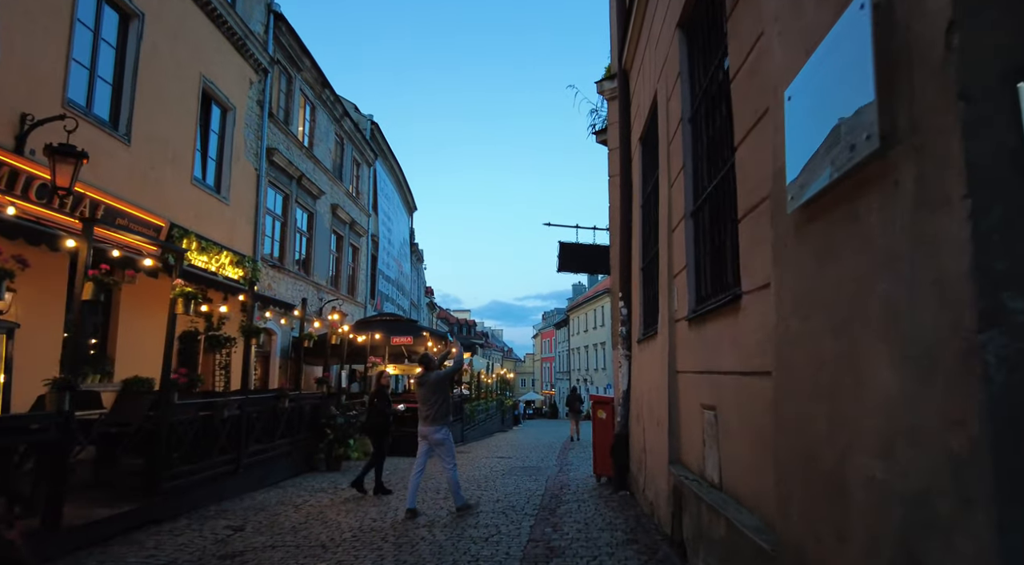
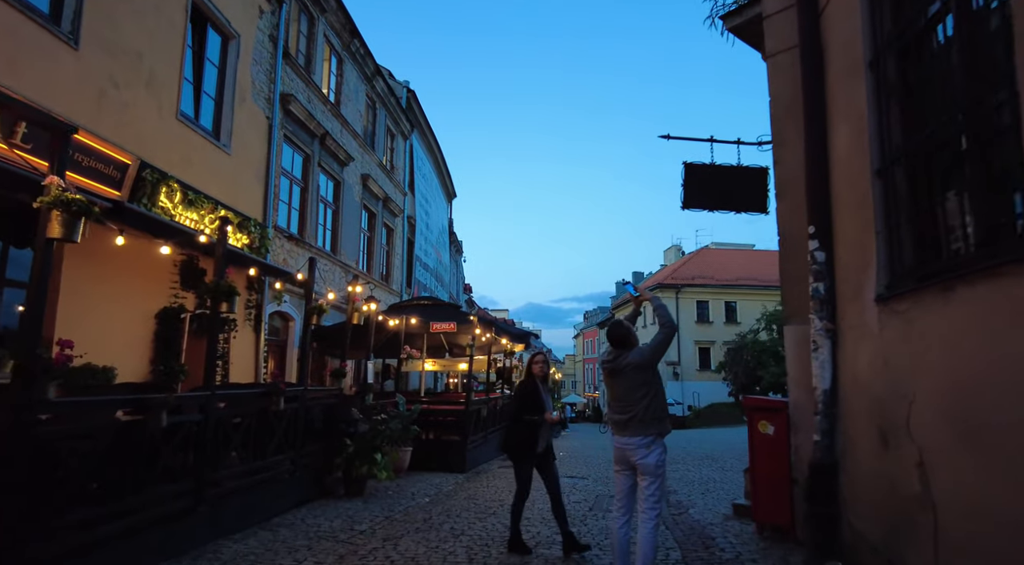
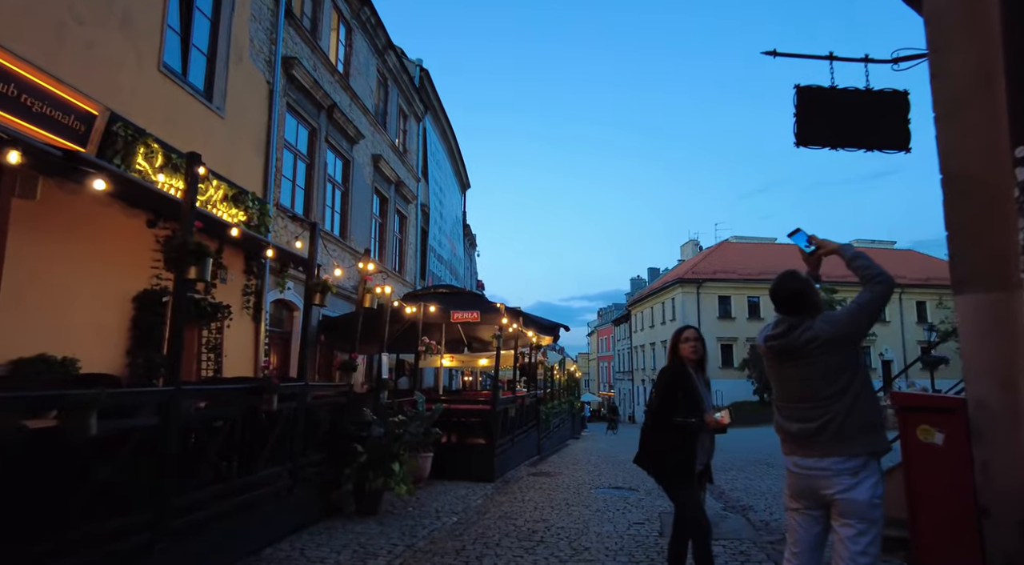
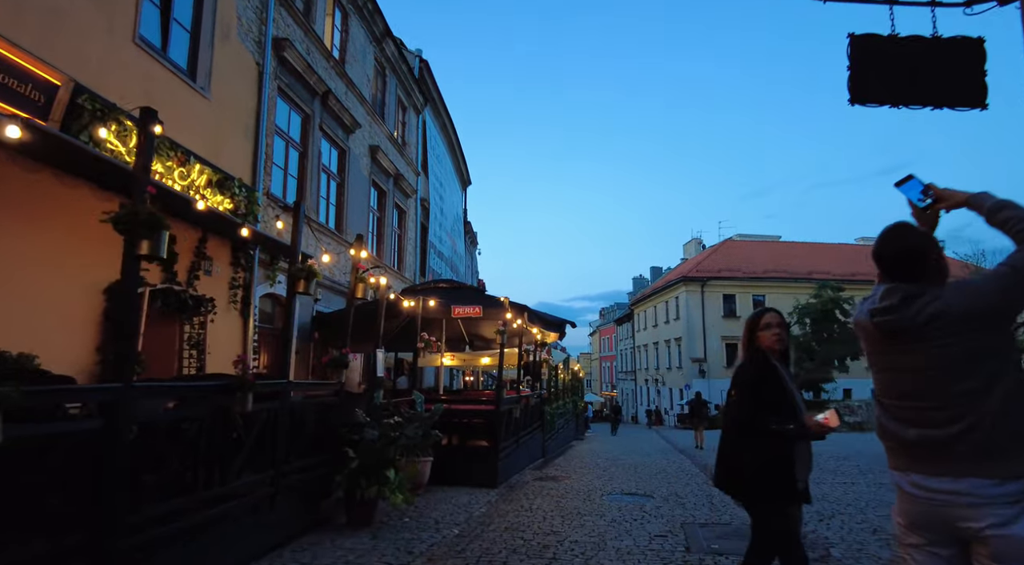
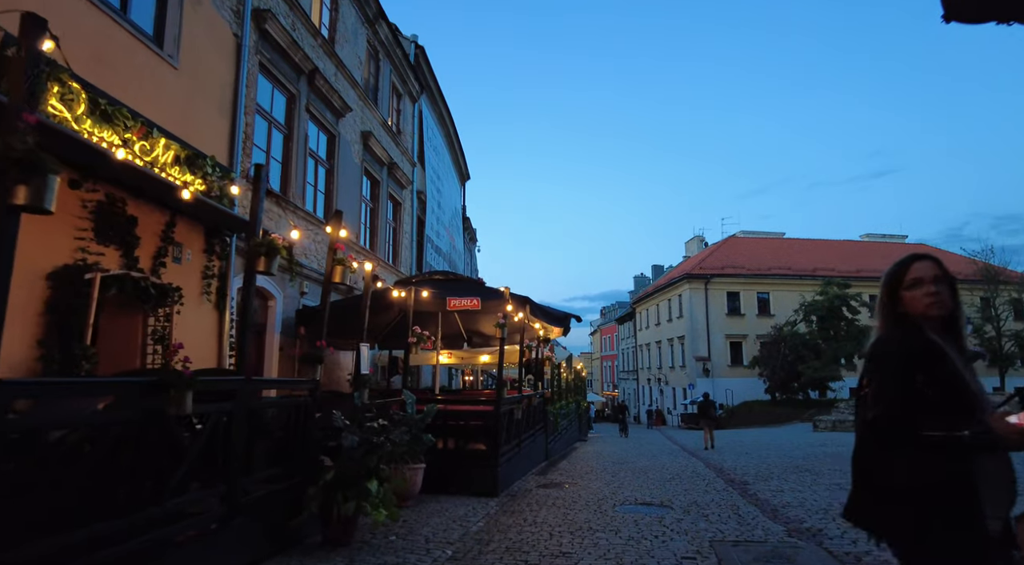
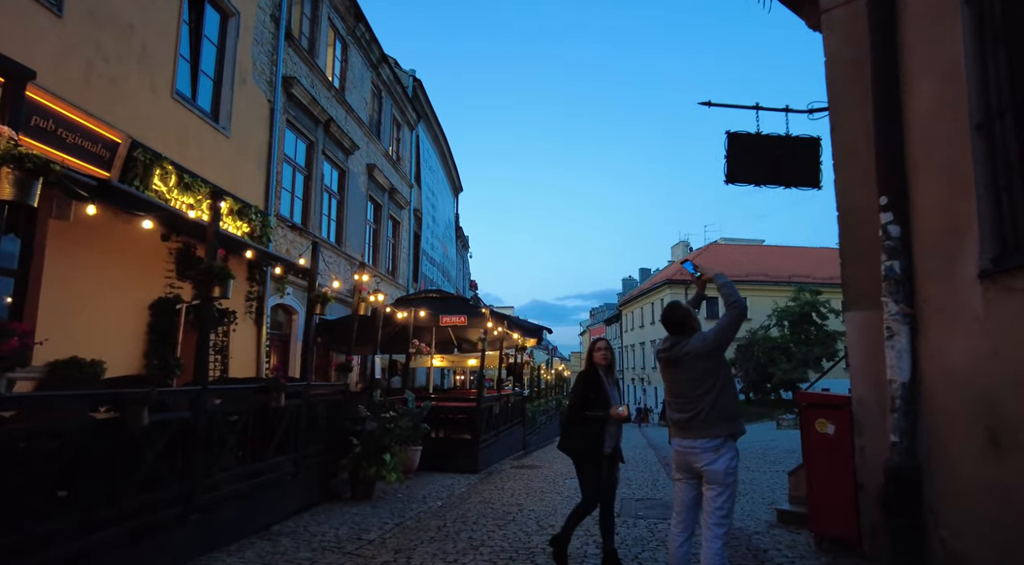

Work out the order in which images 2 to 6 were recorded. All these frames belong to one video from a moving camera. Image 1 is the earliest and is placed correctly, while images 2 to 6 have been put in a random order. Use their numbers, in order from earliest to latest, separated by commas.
2, 6, 3, 4, 5
